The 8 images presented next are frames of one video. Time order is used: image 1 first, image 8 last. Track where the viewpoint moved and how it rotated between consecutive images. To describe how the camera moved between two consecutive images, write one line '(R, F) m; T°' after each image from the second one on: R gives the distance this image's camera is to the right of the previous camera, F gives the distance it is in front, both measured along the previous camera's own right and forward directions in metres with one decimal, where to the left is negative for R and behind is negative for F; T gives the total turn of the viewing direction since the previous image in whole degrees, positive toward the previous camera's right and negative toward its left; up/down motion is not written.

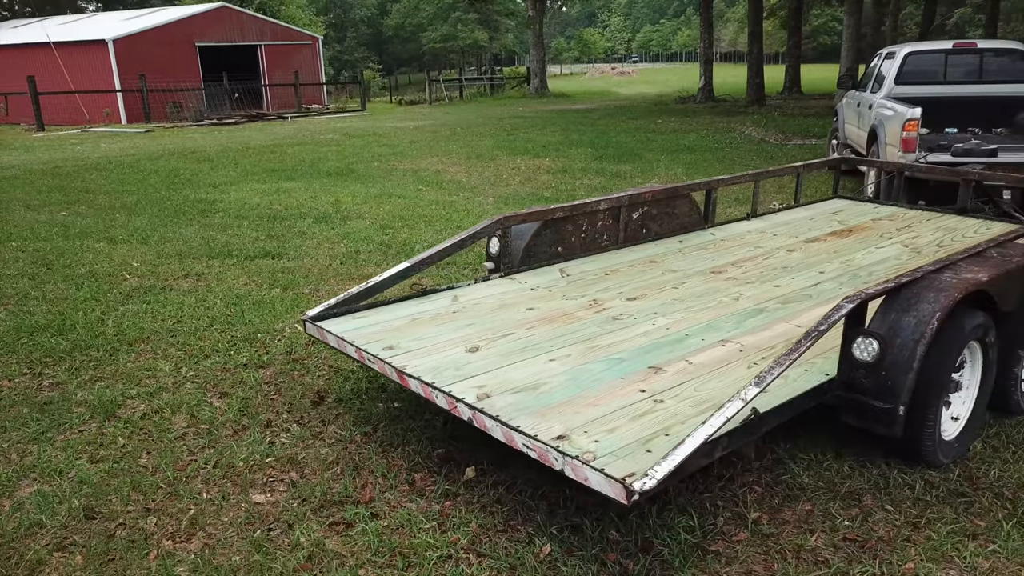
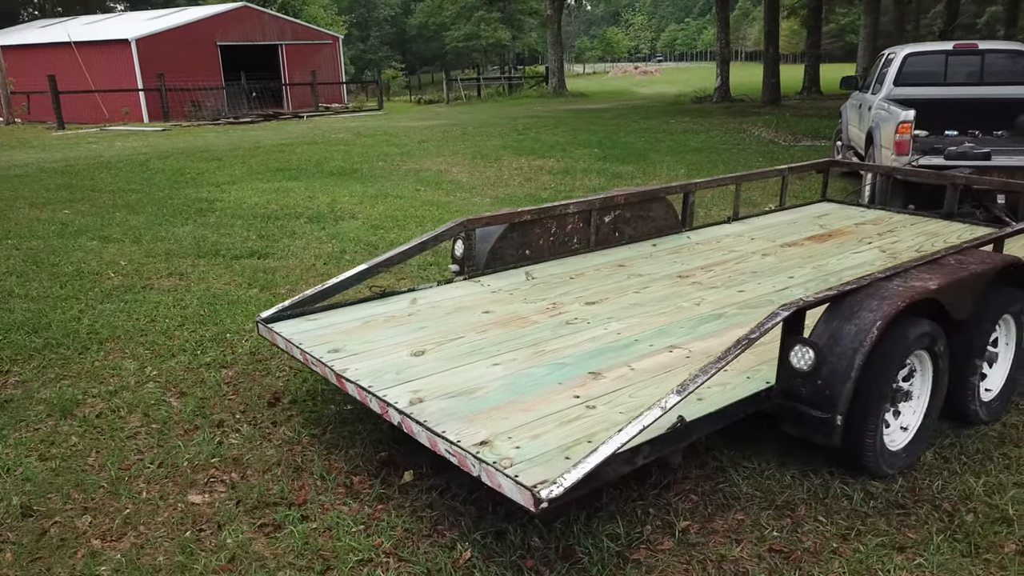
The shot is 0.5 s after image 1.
(+0.3, 0.0) m; -2°
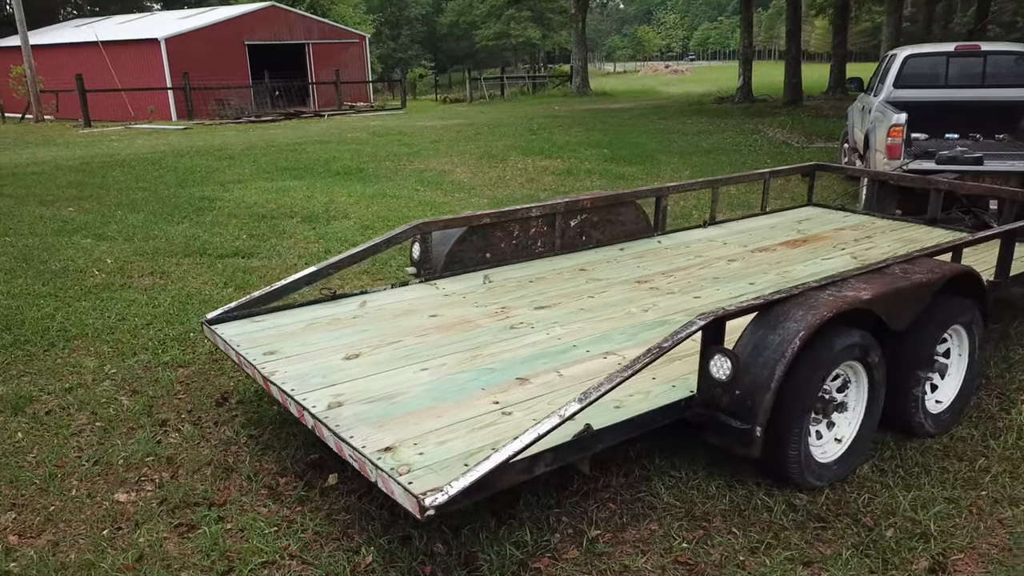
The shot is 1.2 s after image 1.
(+0.4, 0.0) m; -2°
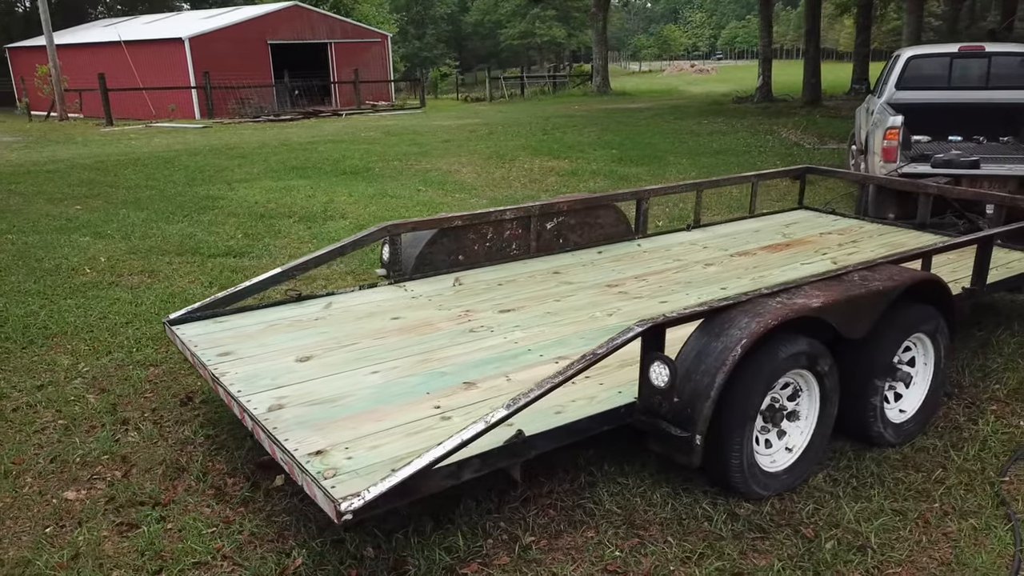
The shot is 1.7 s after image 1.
(+0.3, 0.0) m; -2°
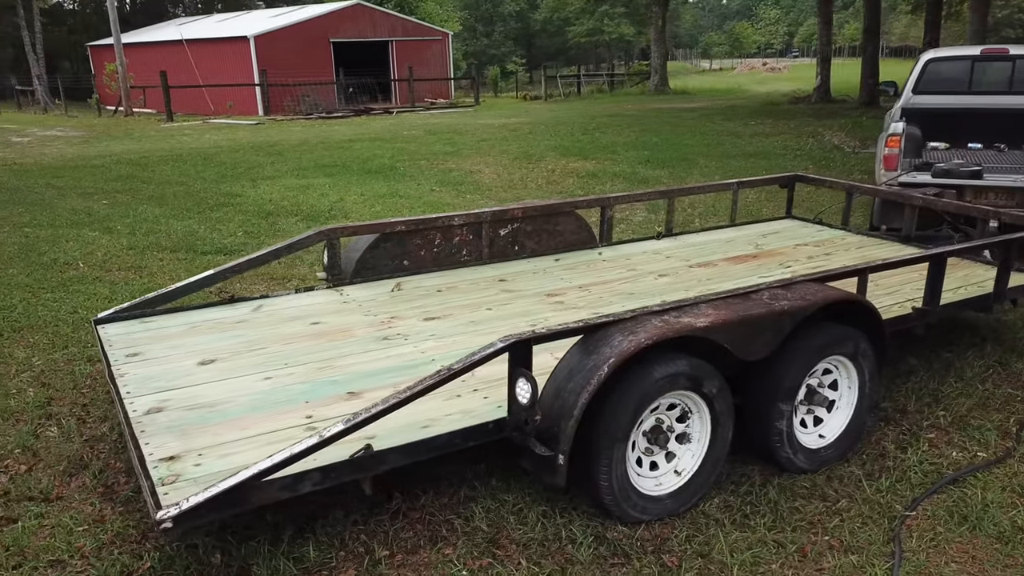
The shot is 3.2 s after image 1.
(+0.6, +0.1) m; -5°
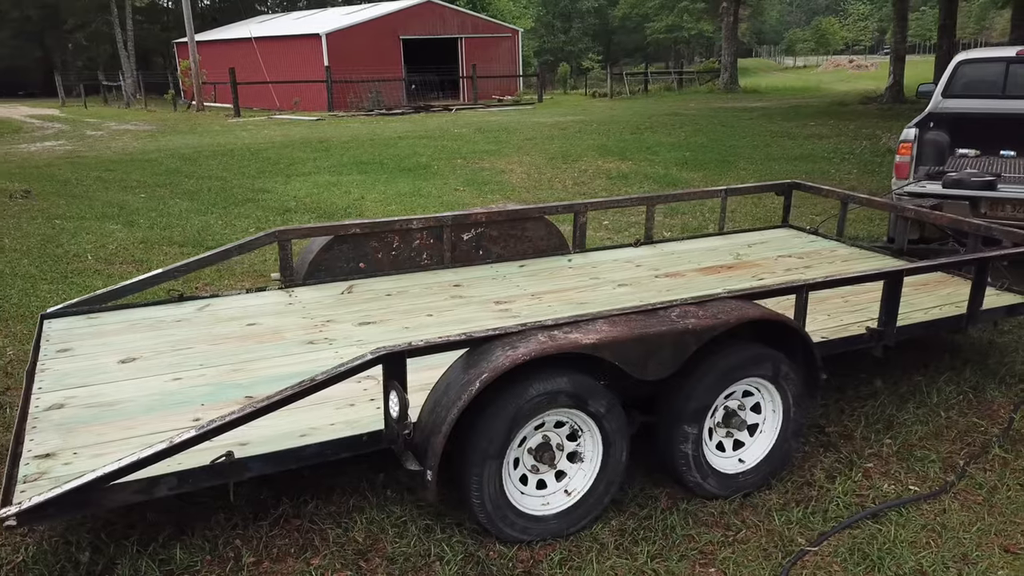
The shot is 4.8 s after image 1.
(+0.6, +0.1) m; -5°
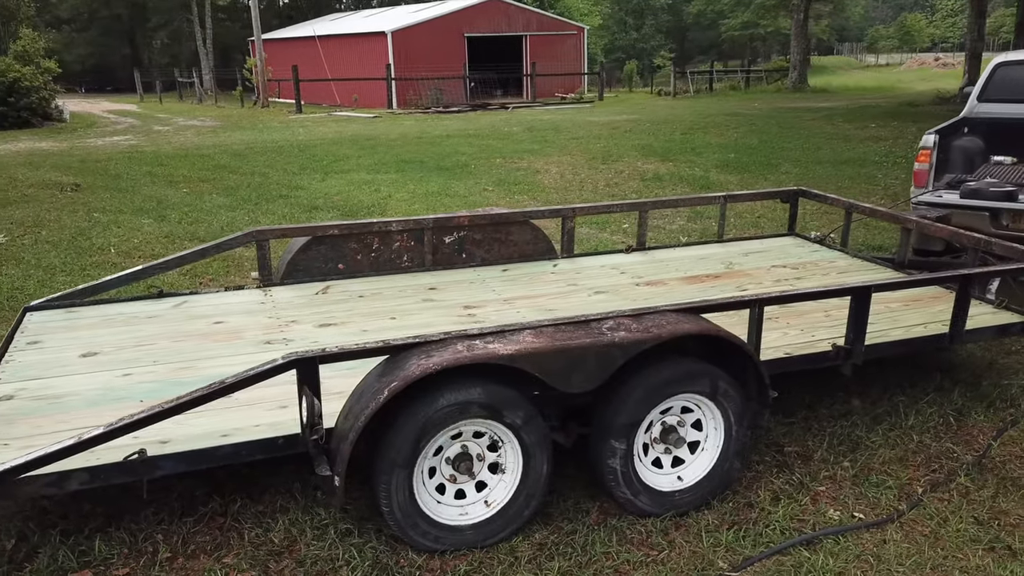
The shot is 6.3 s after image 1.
(+0.5, 0.0) m; -5°
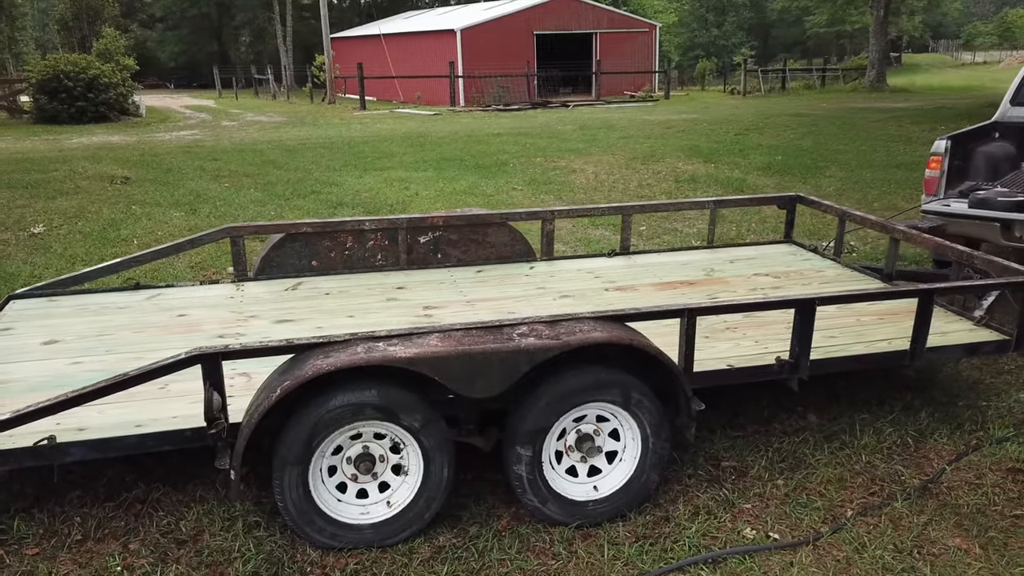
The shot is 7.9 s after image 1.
(+0.5, 0.0) m; -5°
